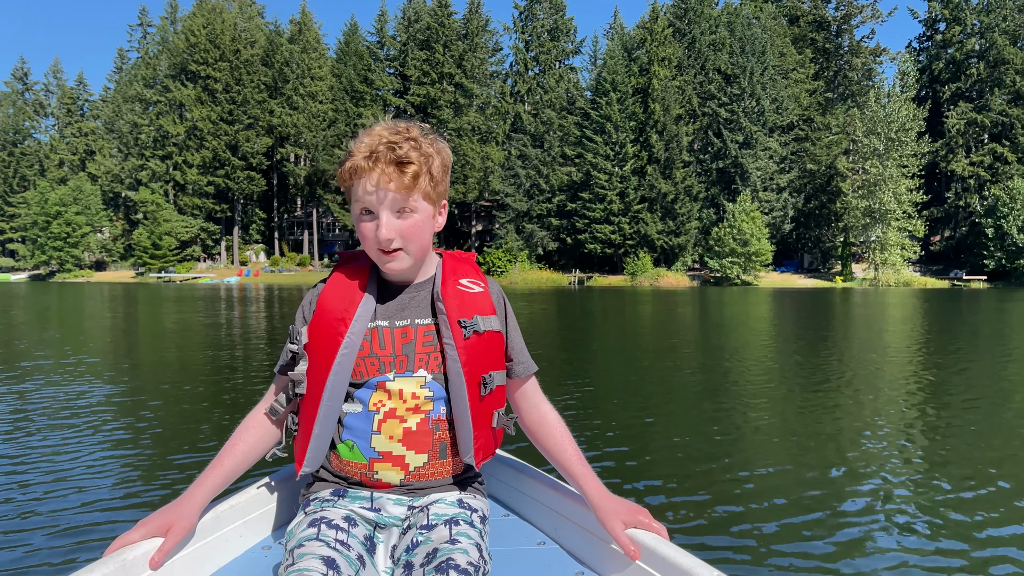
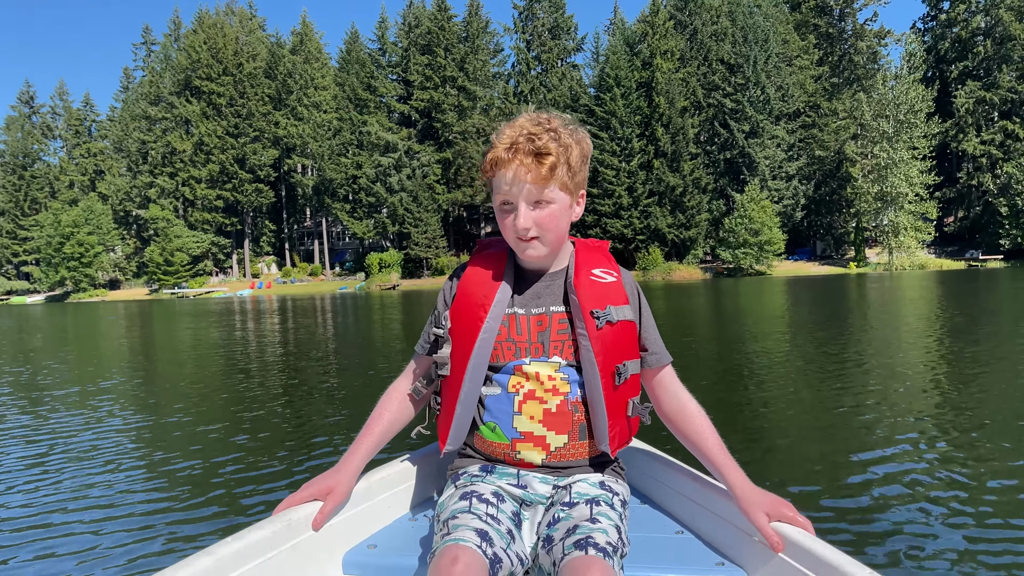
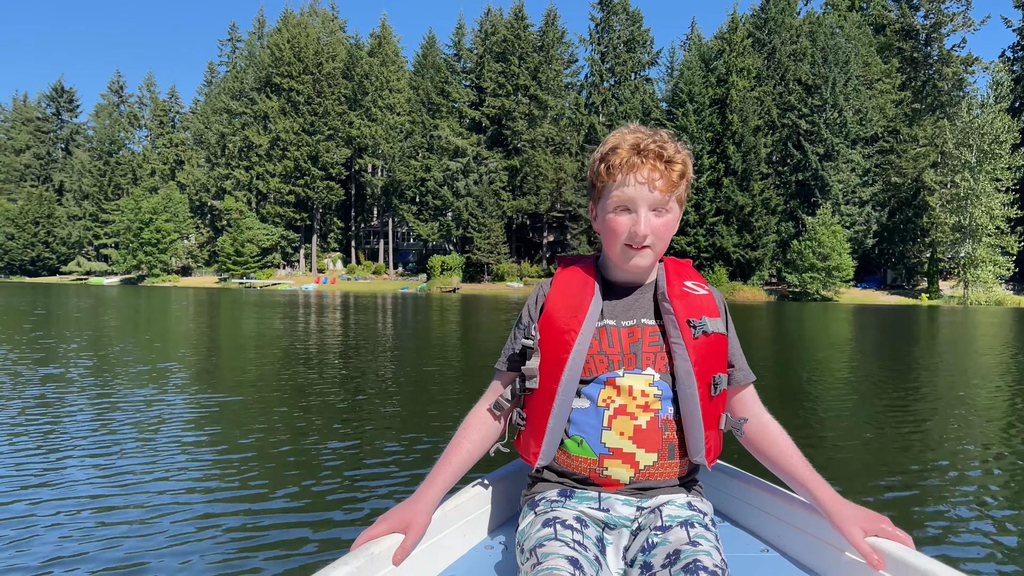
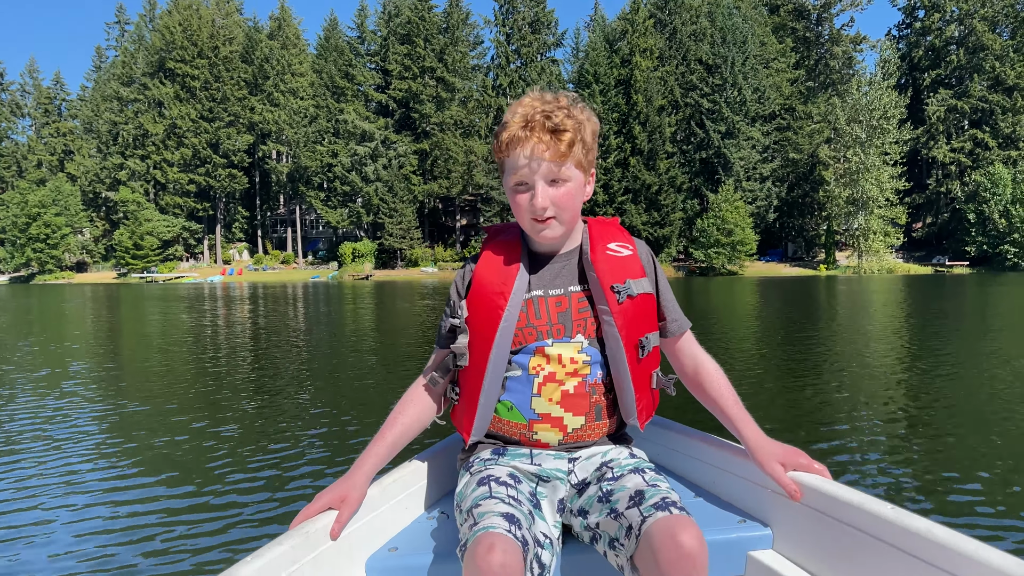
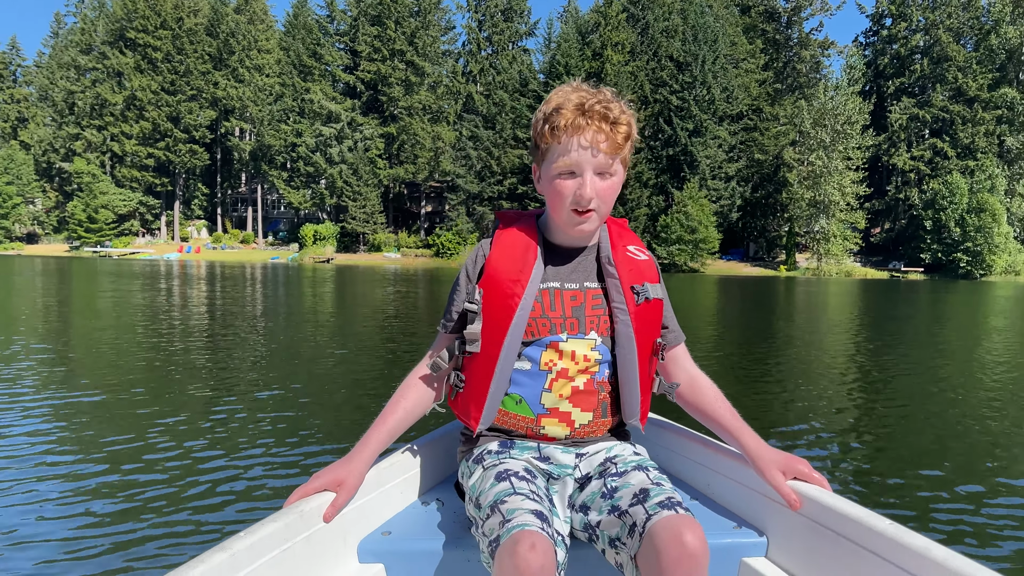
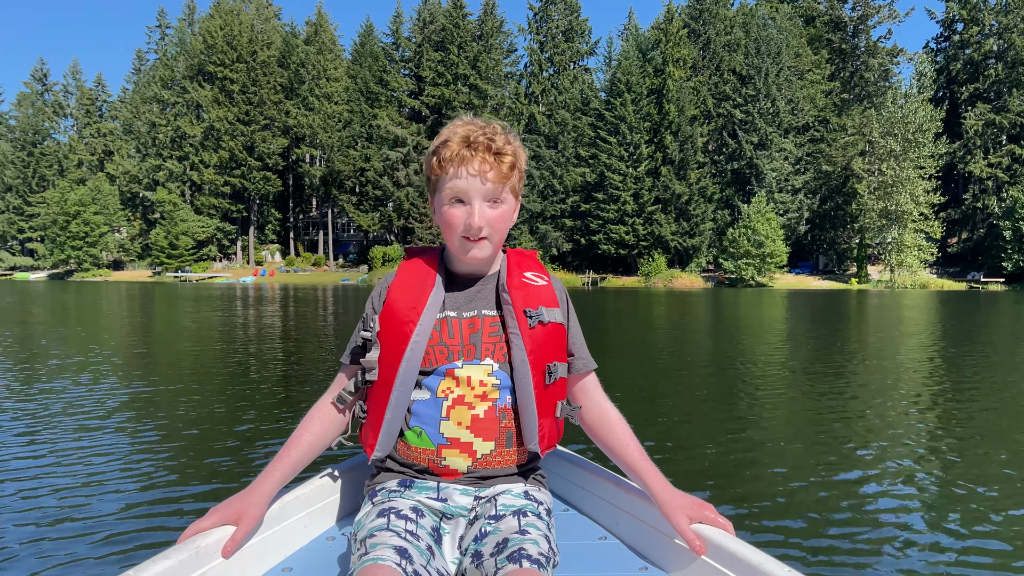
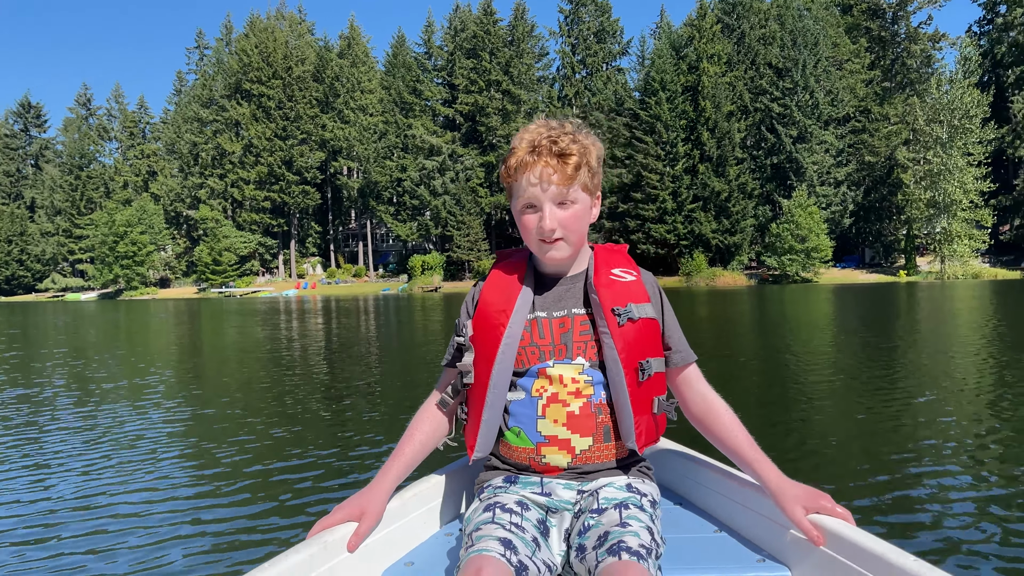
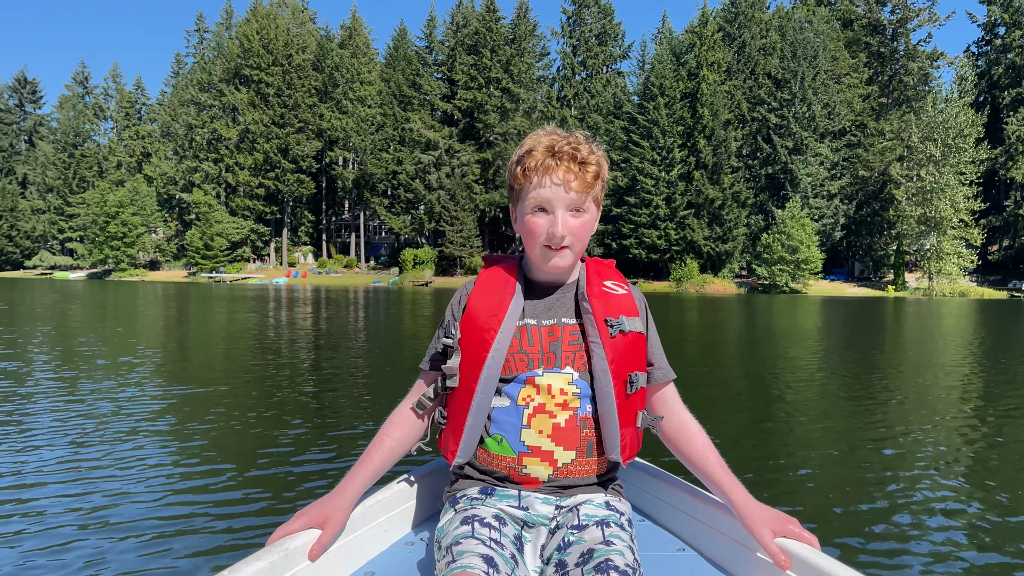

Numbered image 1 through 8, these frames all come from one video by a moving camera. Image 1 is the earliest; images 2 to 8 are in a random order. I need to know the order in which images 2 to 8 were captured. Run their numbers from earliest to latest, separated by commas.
6, 8, 3, 7, 2, 4, 5
